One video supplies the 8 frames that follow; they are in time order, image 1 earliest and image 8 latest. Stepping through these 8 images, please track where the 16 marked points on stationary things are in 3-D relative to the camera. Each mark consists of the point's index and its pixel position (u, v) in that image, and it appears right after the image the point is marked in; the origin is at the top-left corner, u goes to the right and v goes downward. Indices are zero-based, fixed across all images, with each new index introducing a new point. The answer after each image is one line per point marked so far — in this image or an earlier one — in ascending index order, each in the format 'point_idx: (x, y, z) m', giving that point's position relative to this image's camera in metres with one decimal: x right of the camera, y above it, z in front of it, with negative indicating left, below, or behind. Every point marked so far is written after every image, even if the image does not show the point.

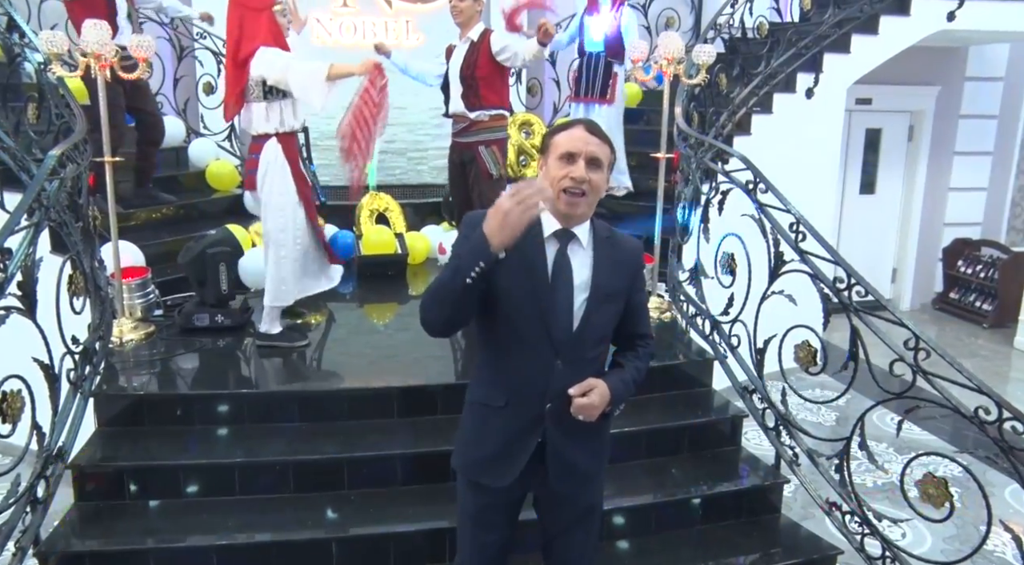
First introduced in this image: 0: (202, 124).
0: (-2.6, +1.3, +5.6) m
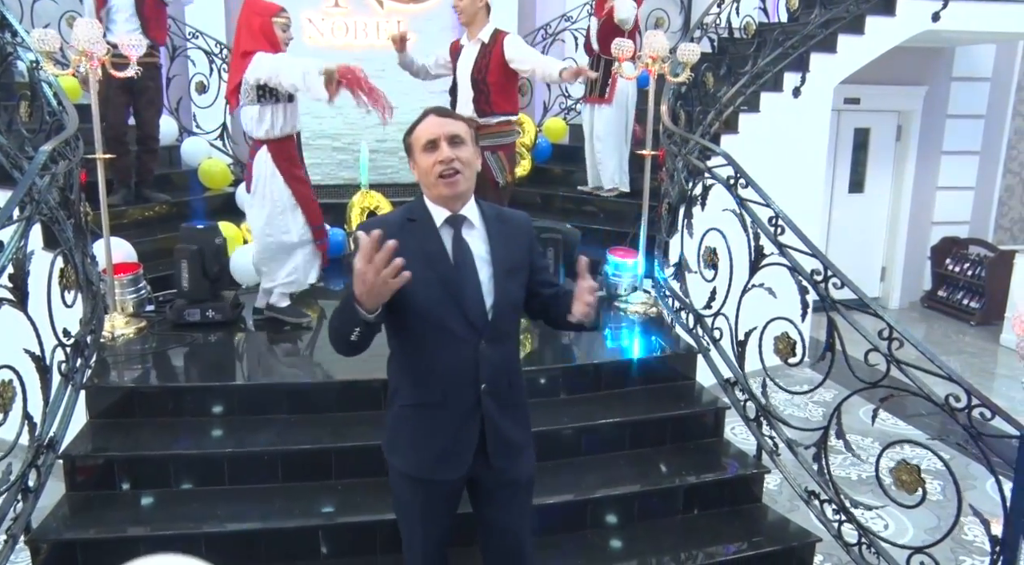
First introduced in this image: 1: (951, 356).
0: (-2.7, +1.3, +5.6) m
1: (+4.2, -0.7, +6.4) m
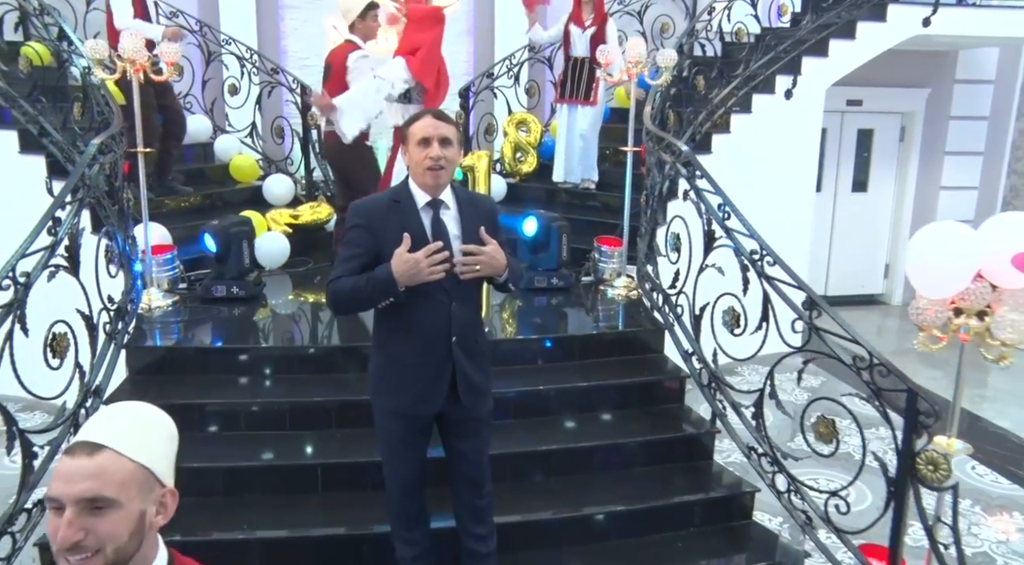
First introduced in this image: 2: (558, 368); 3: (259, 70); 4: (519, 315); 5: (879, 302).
0: (-2.6, +1.5, +6.1) m
1: (+4.3, -0.7, +6.6) m
2: (+0.3, -0.4, +3.4) m
3: (-2.3, +1.9, +6.1) m
4: (+0.1, -0.2, +3.8) m
5: (+4.4, -0.2, +8.1) m
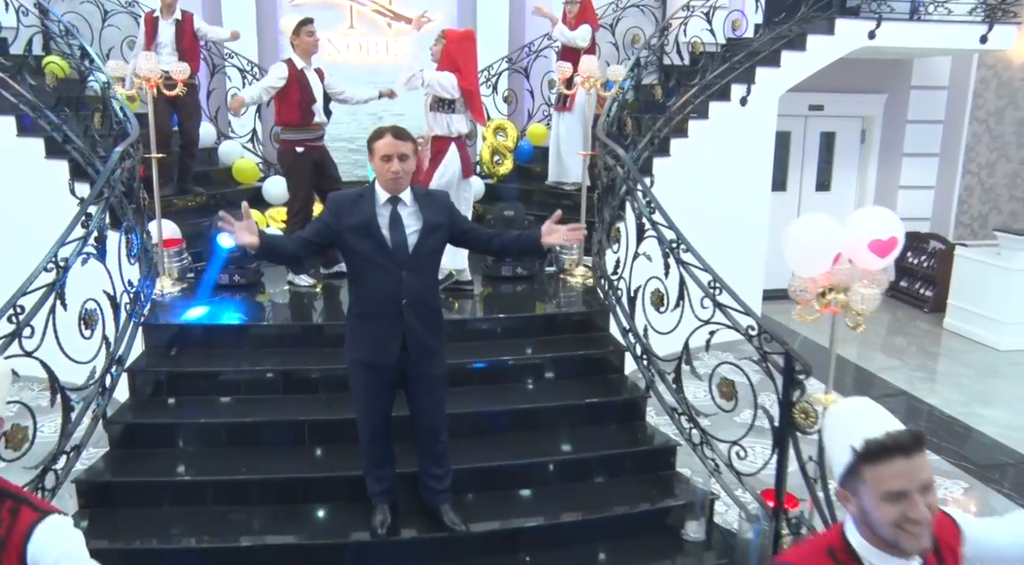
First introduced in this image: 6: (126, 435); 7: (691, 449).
0: (-2.8, +1.5, +6.7) m
1: (+4.1, -0.6, +7.1) m
2: (0.0, -0.3, +4.0) m
3: (-2.5, +2.0, +6.7) m
4: (-0.2, -0.1, +4.4) m
5: (+4.2, -0.1, +8.6) m
6: (-1.9, -0.8, +3.4) m
7: (+0.9, -0.8, +3.3) m
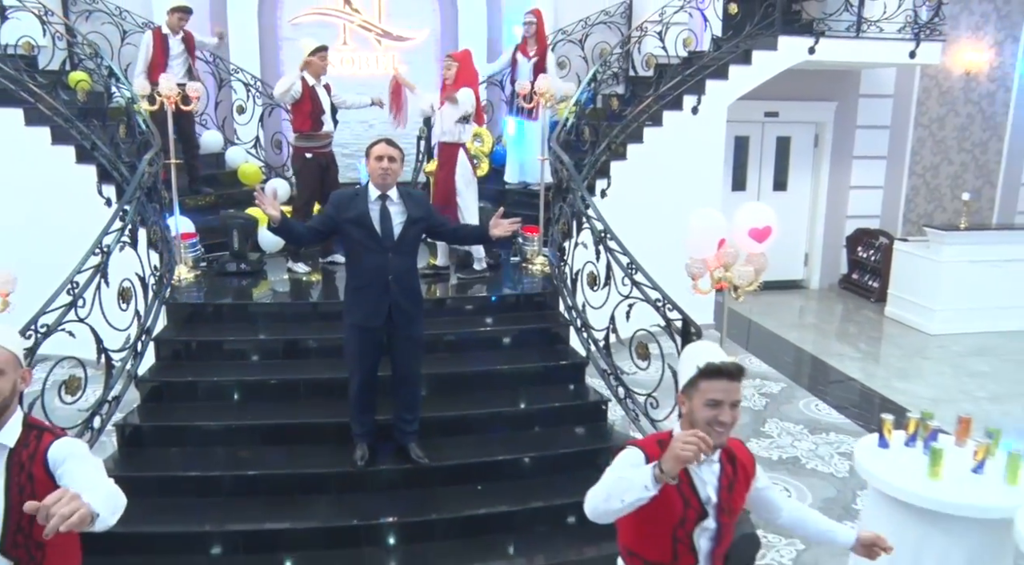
0: (-3.1, +1.6, +7.4) m
1: (+3.9, -0.5, +7.8) m
2: (-0.2, -0.2, +4.7) m
3: (-2.7, +2.1, +7.4) m
4: (-0.4, 0.0, +5.1) m
5: (+4.0, 0.0, +9.3) m
6: (-2.2, -0.7, +4.1) m
7: (+0.6, -0.7, +4.1) m
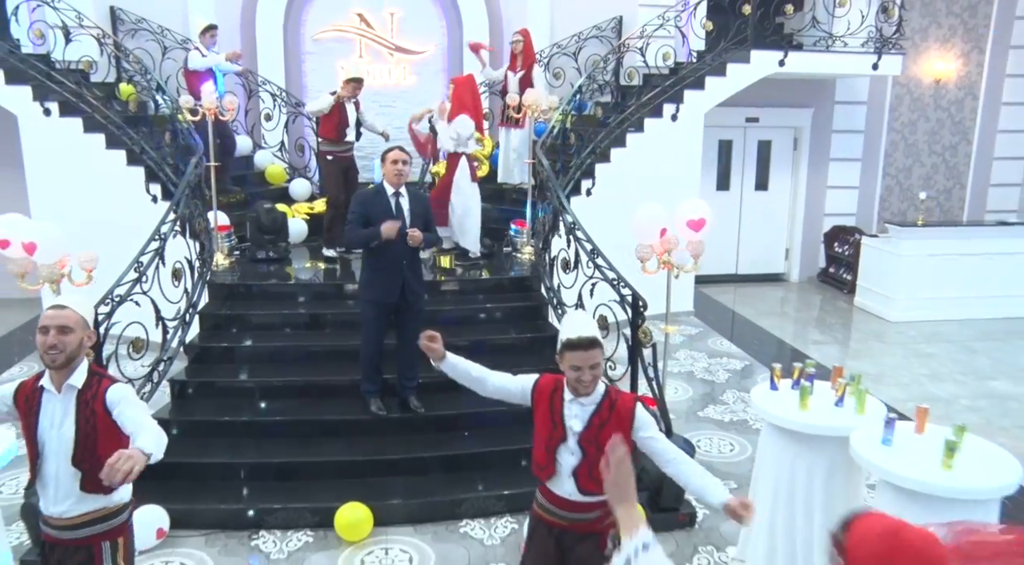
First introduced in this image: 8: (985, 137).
0: (-3.1, +1.8, +8.3) m
1: (+3.8, -0.4, +8.5) m
2: (-0.3, -0.1, +5.5) m
3: (-2.8, +2.2, +8.3) m
4: (-0.5, +0.1, +5.9) m
5: (+4.0, +0.1, +10.0) m
6: (-2.3, -0.5, +4.9) m
7: (+0.5, -0.6, +4.8) m
8: (+6.8, +2.1, +9.6) m
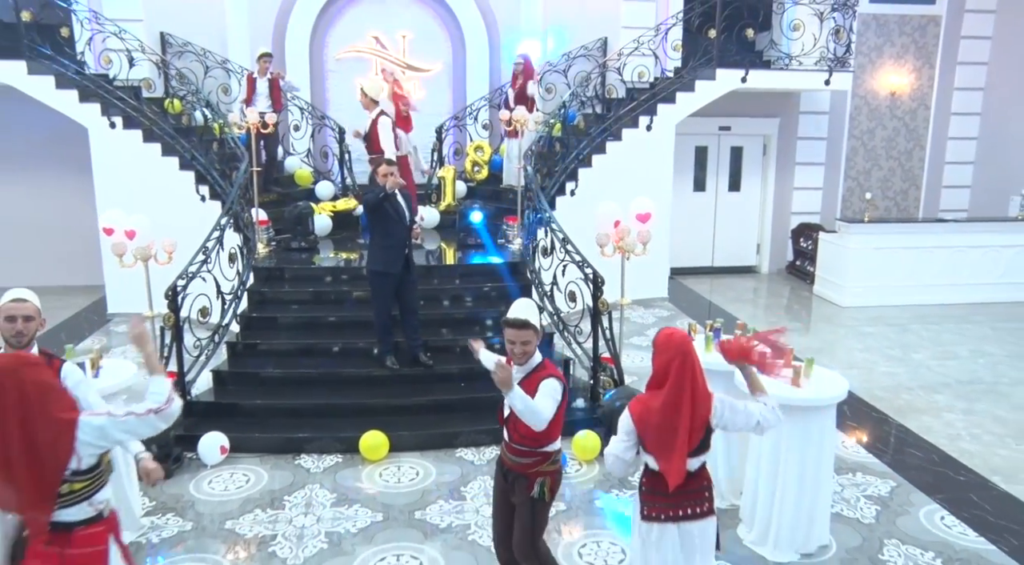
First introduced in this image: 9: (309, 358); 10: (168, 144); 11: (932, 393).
0: (-3.1, +1.9, +9.5) m
1: (+3.8, -0.3, +9.6) m
2: (-0.4, 0.0, +6.7) m
3: (-2.8, +2.4, +9.5) m
4: (-0.6, +0.3, +7.1) m
5: (+4.0, +0.2, +11.1) m
6: (-2.4, -0.4, +6.1) m
7: (+0.4, -0.5, +6.0) m
8: (+6.8, +2.2, +10.7) m
9: (-1.8, -0.7, +5.9) m
10: (-4.0, +1.6, +7.9) m
11: (+3.9, -1.0, +6.2) m
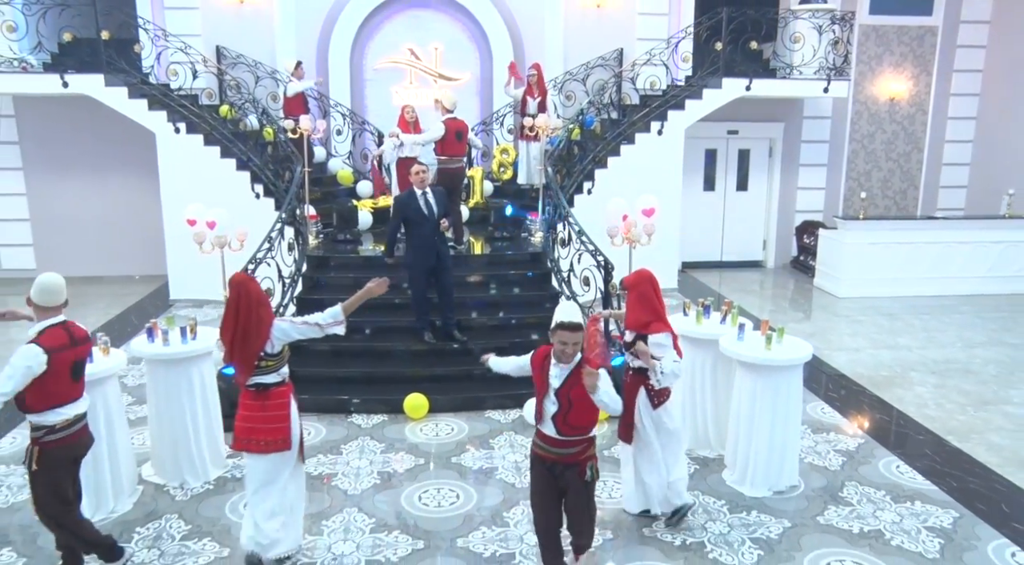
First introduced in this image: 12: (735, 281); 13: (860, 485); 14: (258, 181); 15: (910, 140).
0: (-2.8, +2.1, +10.4) m
1: (+4.1, -0.1, +10.3) m
2: (-0.2, +0.2, +7.5) m
3: (-2.5, +2.5, +10.4) m
4: (-0.3, +0.4, +7.9) m
5: (+4.3, +0.3, +11.8) m
6: (-2.2, -0.2, +7.0) m
7: (+0.6, -0.3, +6.8) m
8: (+7.1, +2.3, +11.3) m
9: (-1.6, -0.5, +6.8) m
10: (-3.8, +1.8, +8.8) m
11: (+4.1, -0.9, +6.9) m
12: (+3.6, 0.0, +10.8) m
13: (+2.5, -1.4, +4.8) m
14: (-3.3, +1.3, +8.8) m
15: (+6.7, +2.4, +11.3) m
